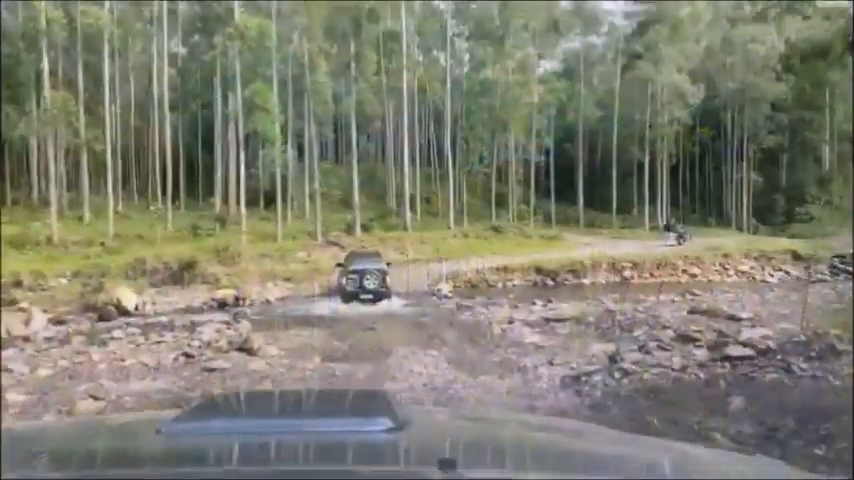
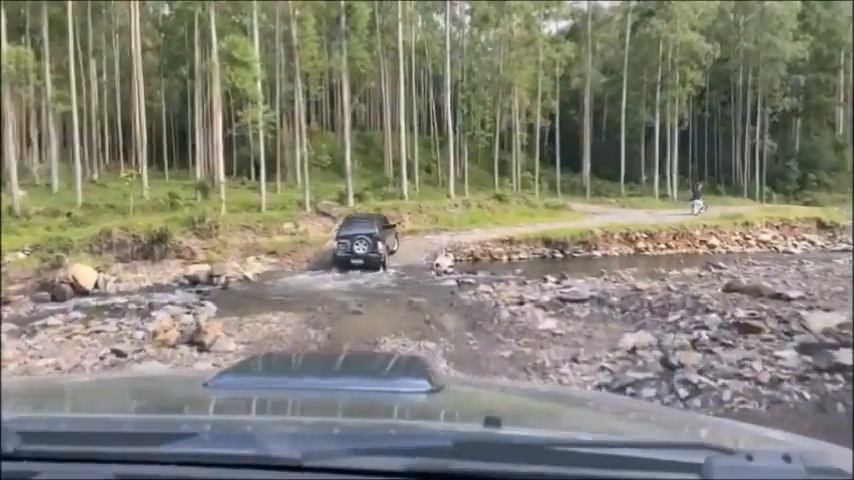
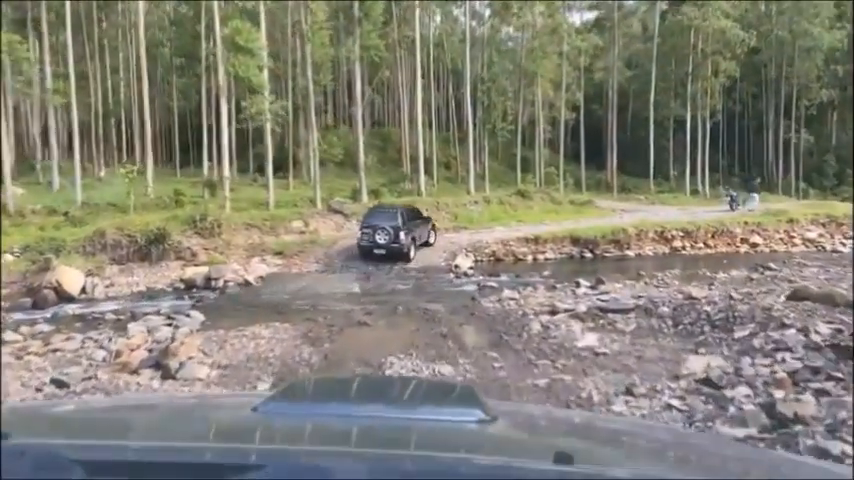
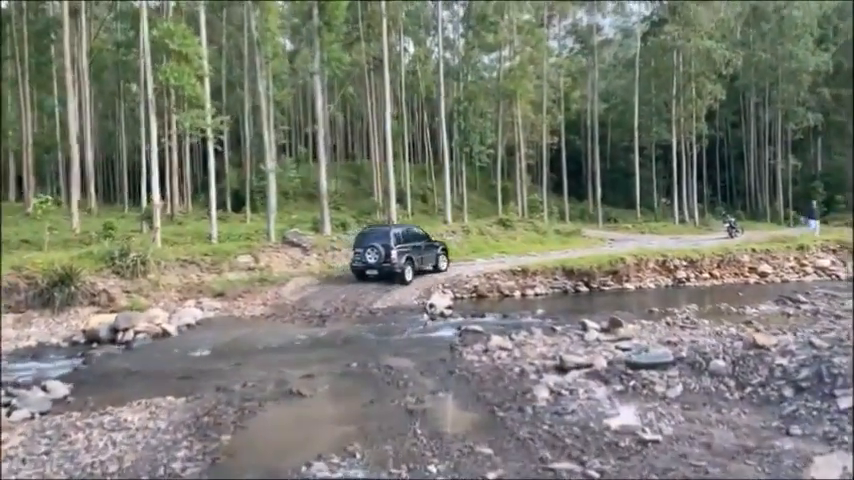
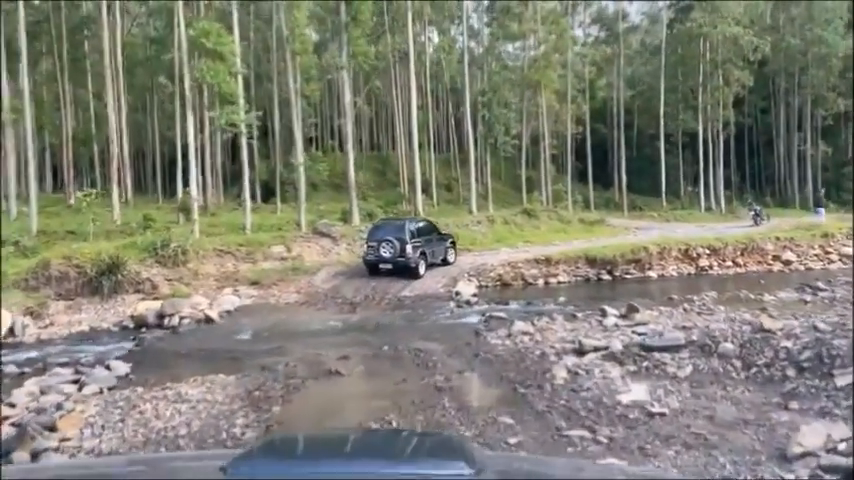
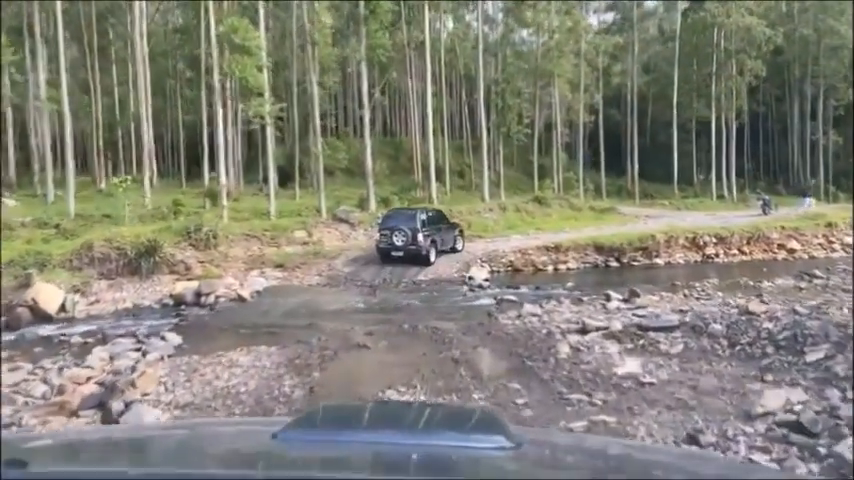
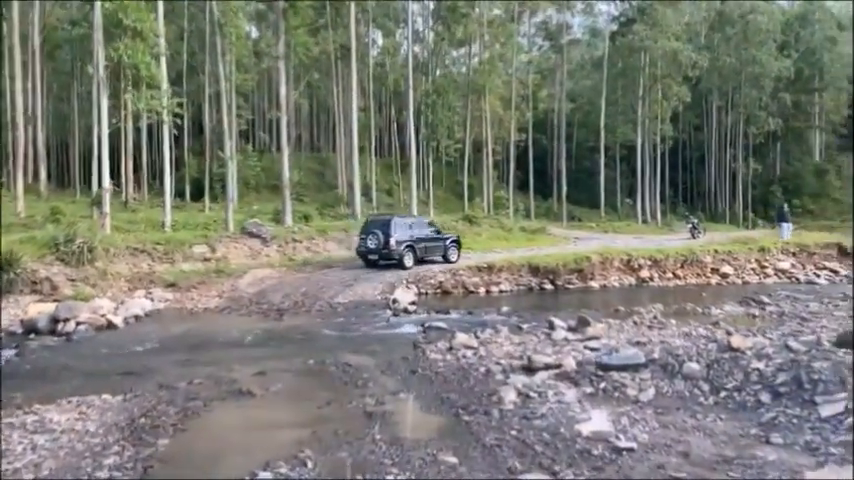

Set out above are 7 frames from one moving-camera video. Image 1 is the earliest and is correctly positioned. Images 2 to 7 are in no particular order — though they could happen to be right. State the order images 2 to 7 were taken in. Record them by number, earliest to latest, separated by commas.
2, 3, 6, 5, 4, 7
